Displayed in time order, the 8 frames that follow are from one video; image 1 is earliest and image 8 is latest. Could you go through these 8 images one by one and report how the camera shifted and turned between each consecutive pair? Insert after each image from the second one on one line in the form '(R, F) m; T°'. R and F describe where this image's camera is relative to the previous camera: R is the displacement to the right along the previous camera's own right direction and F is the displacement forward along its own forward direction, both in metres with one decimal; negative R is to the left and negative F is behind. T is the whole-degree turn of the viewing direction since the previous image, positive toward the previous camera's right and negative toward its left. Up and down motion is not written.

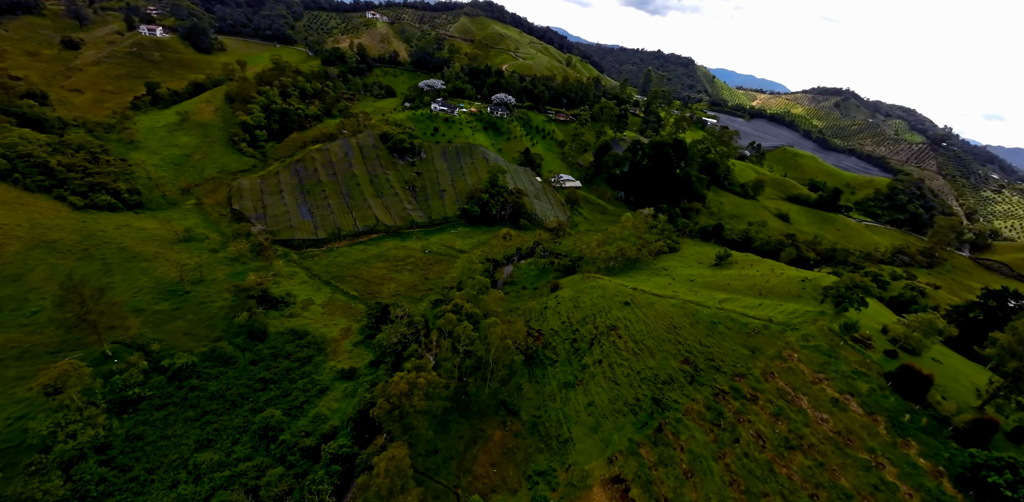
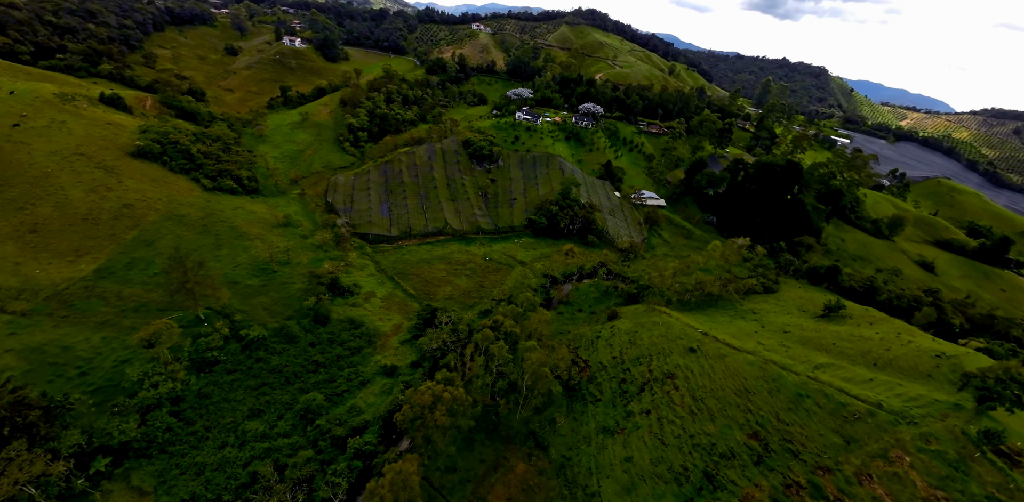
(+6.5, +3.9) m; -14°
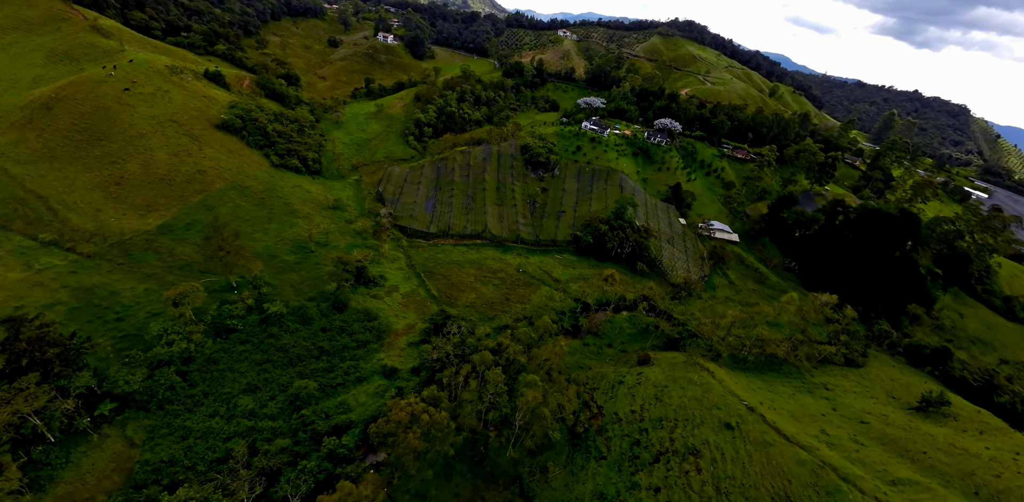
(+5.8, +5.9) m; -10°
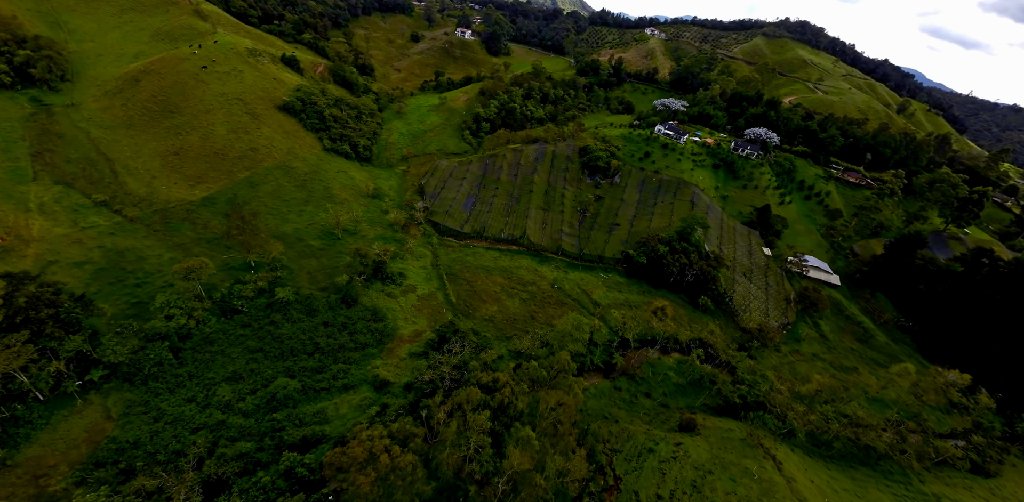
(+4.6, +9.0) m; -10°
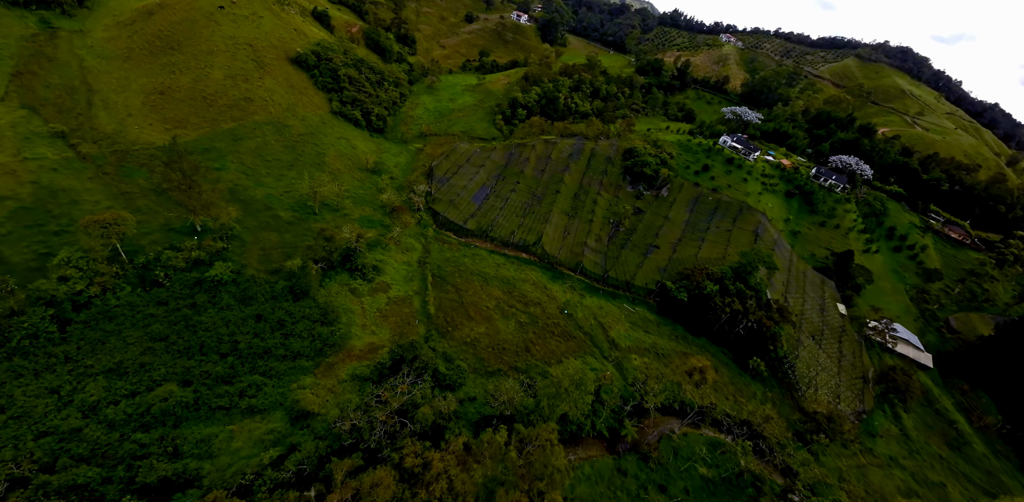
(+2.8, +12.5) m; -4°
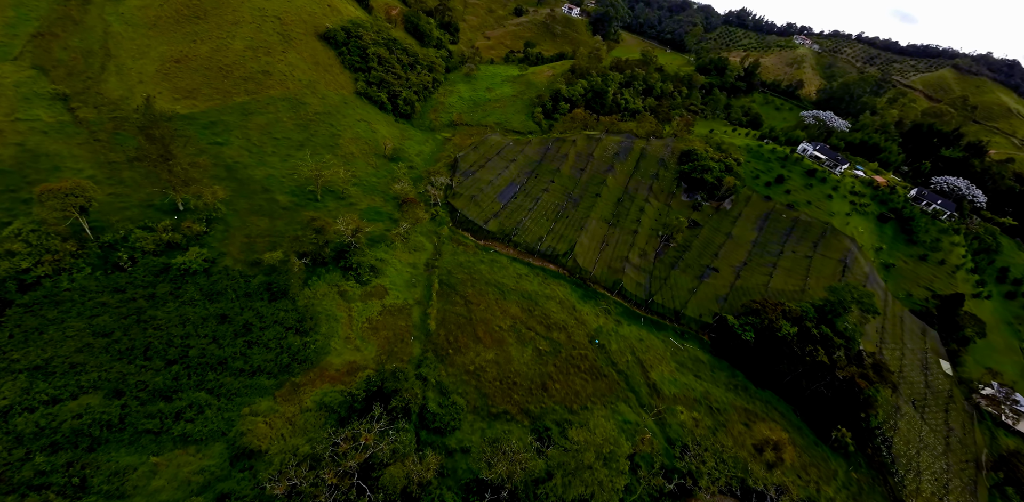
(+0.8, +8.0) m; -4°
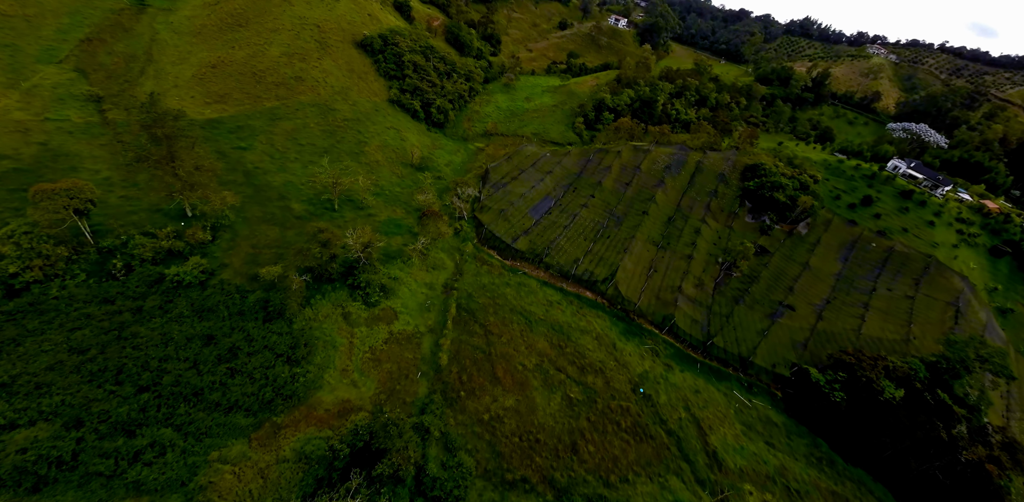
(+0.5, +5.2) m; -5°
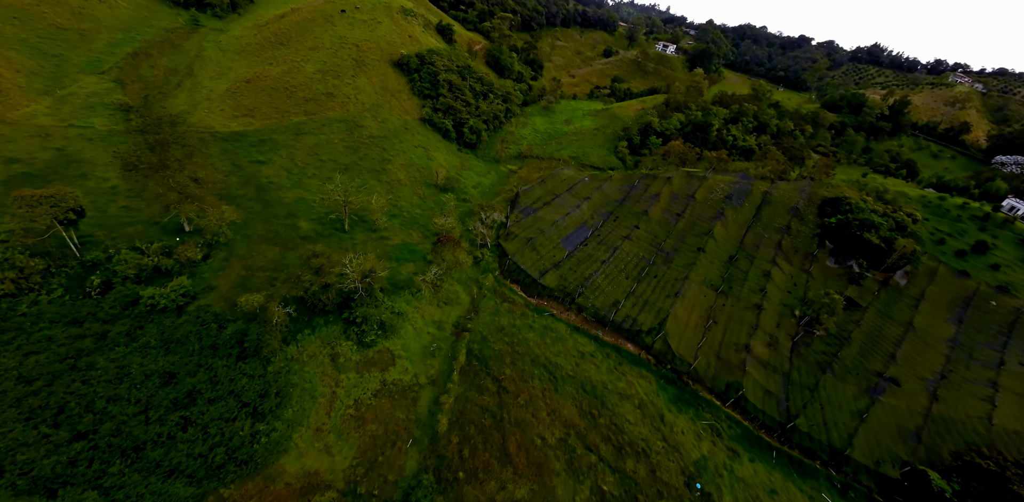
(+0.5, +5.3) m; -4°
